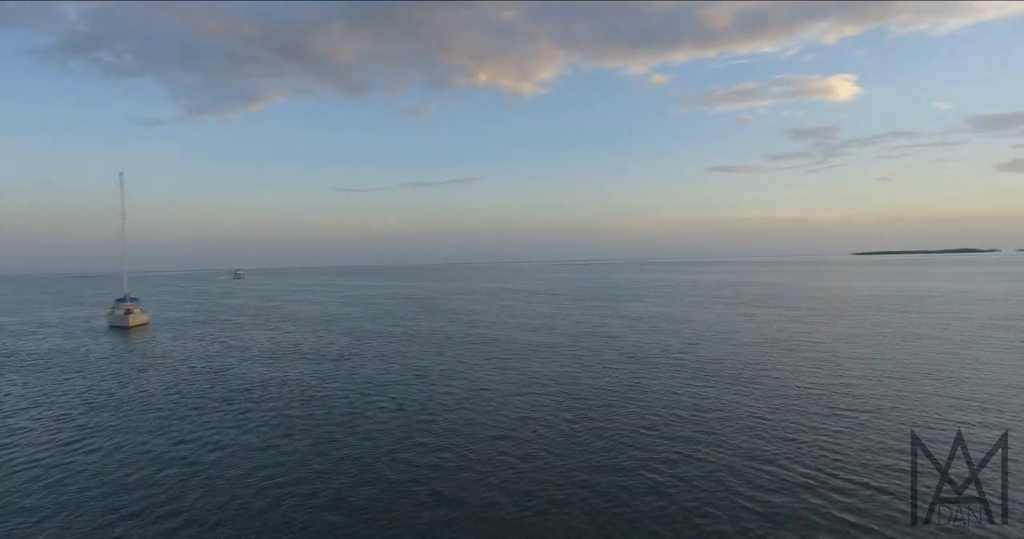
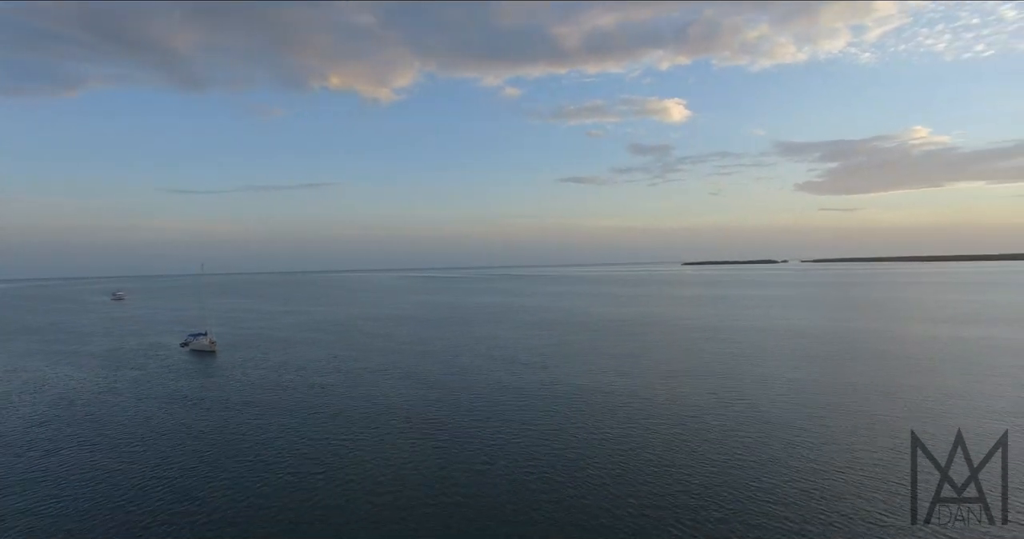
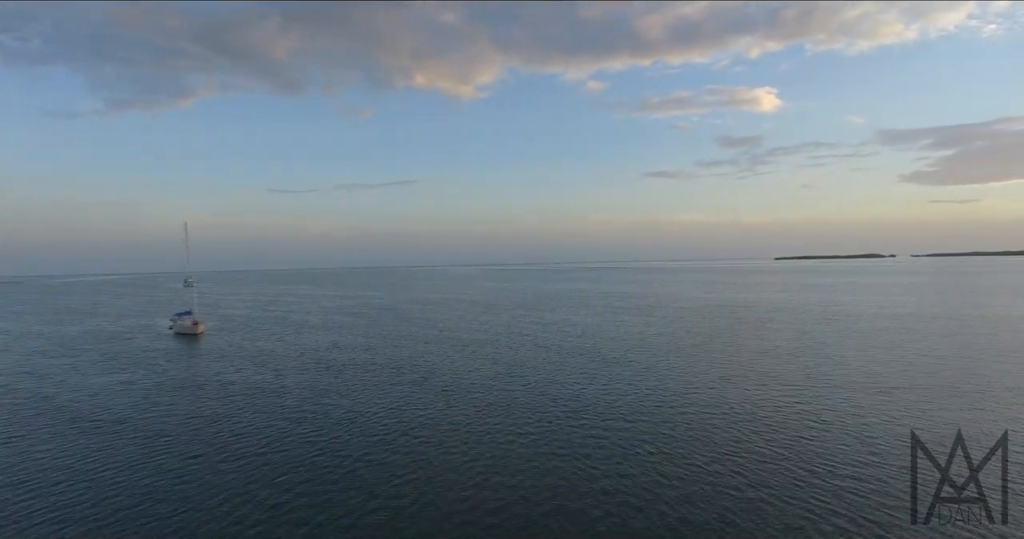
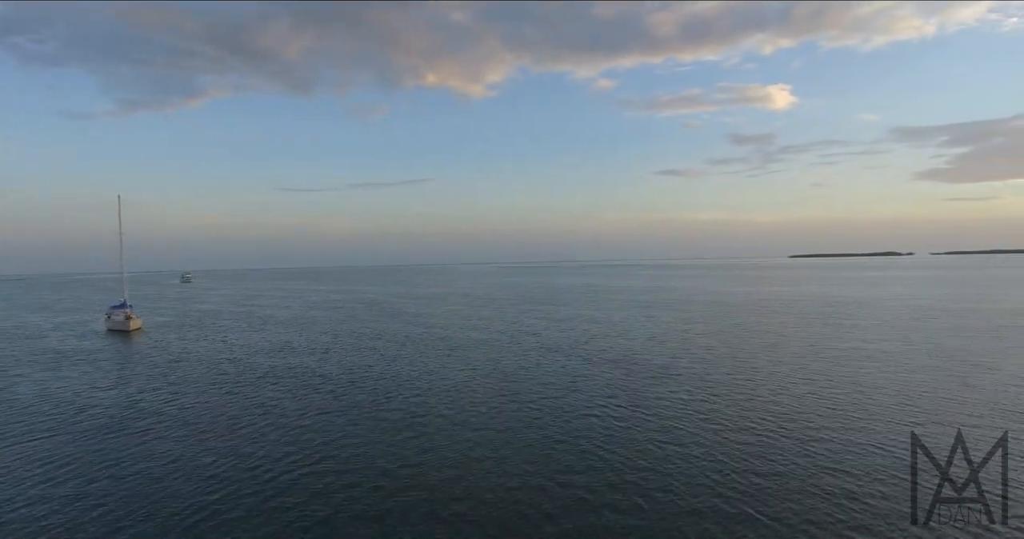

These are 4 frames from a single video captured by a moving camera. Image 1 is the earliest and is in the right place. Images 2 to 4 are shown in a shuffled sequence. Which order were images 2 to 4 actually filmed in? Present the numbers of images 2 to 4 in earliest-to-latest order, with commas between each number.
4, 3, 2
